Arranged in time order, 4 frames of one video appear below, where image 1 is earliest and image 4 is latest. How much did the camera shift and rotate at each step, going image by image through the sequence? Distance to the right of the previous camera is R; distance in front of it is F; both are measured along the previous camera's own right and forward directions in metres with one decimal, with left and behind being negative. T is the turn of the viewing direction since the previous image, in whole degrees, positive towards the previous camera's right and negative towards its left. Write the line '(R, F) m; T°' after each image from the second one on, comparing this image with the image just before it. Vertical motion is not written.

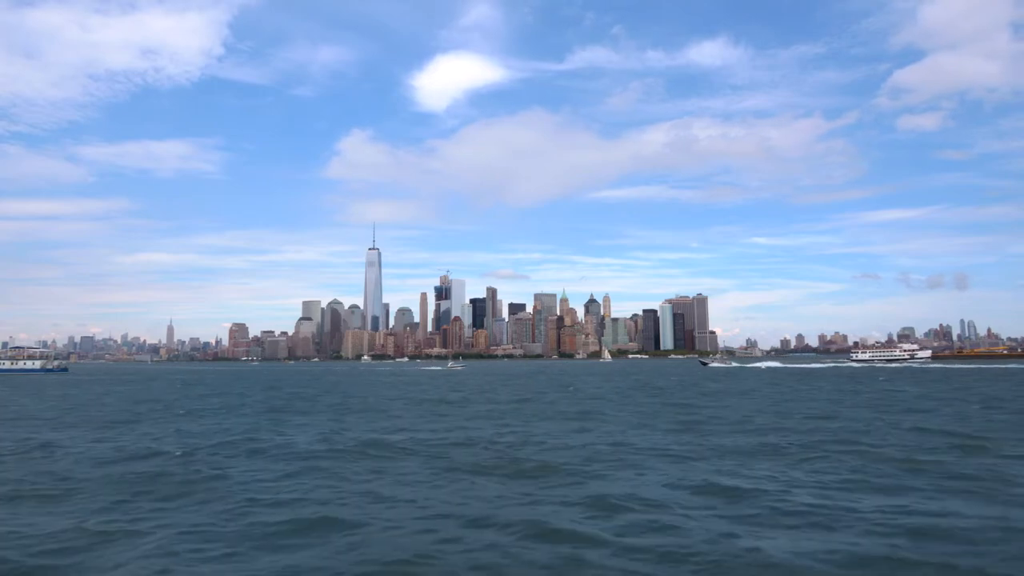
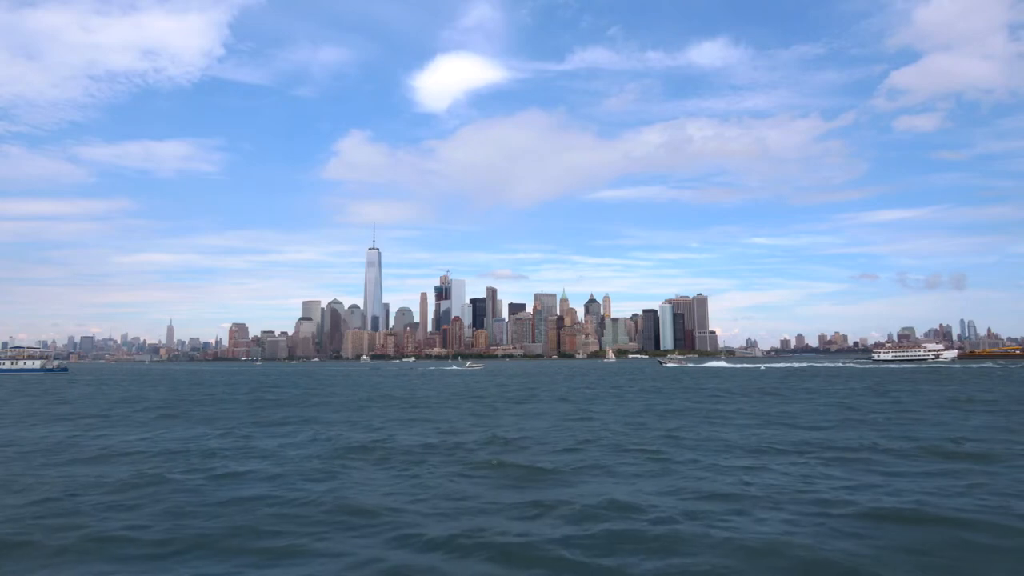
(-5.7, -6.9) m; 0°
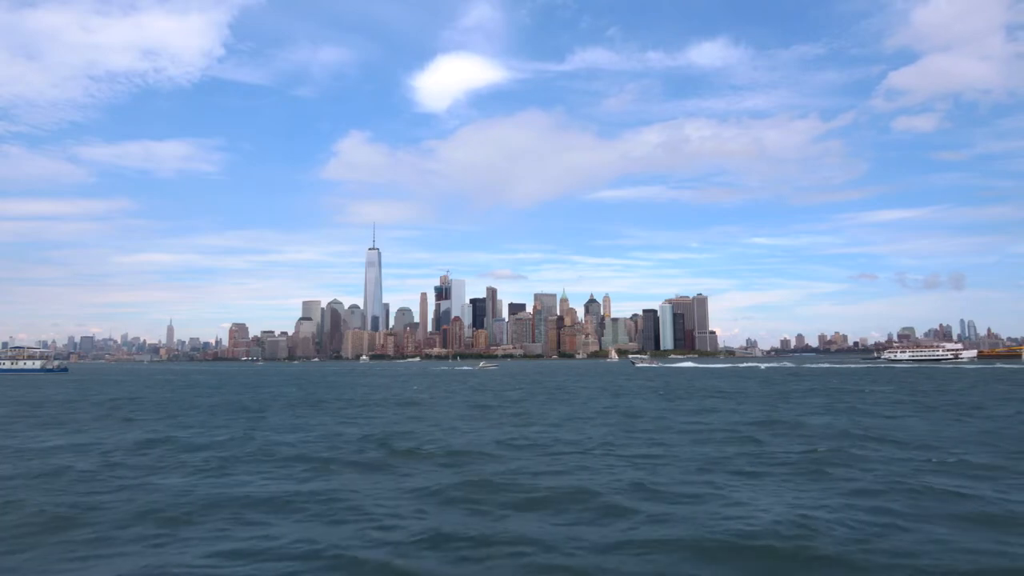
(+0.7, +0.9) m; 0°
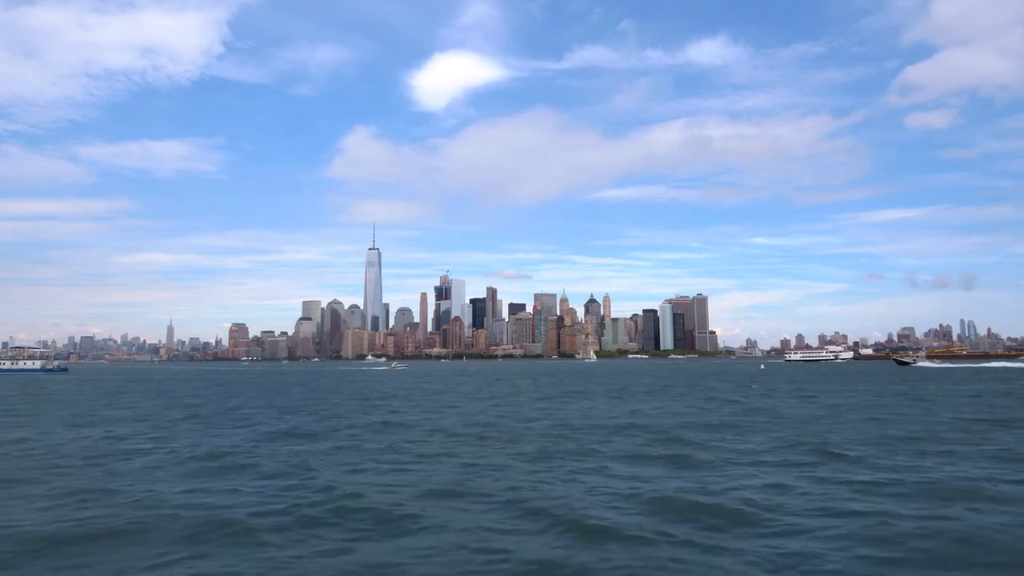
(+1.4, +2.6) m; 0°
